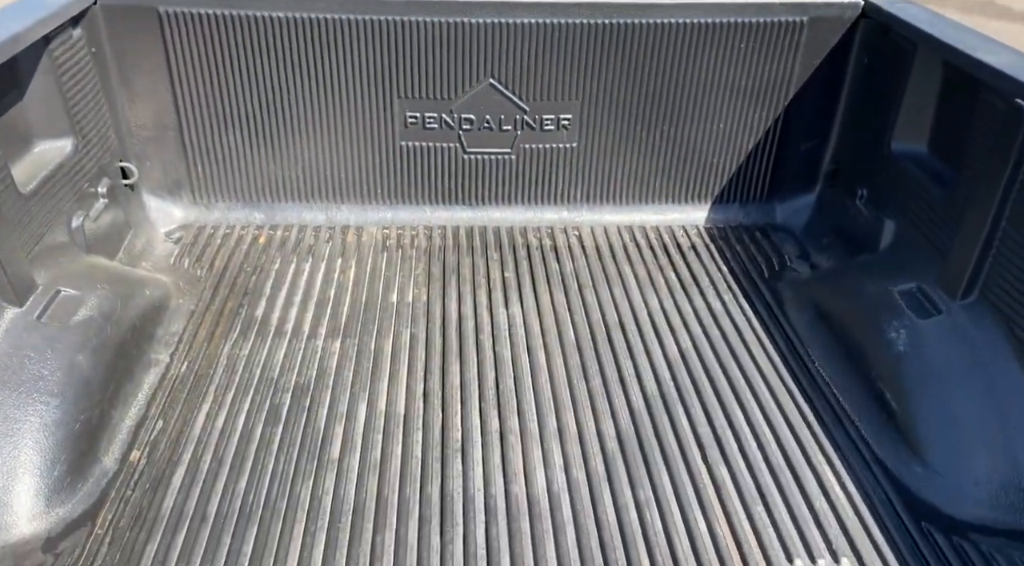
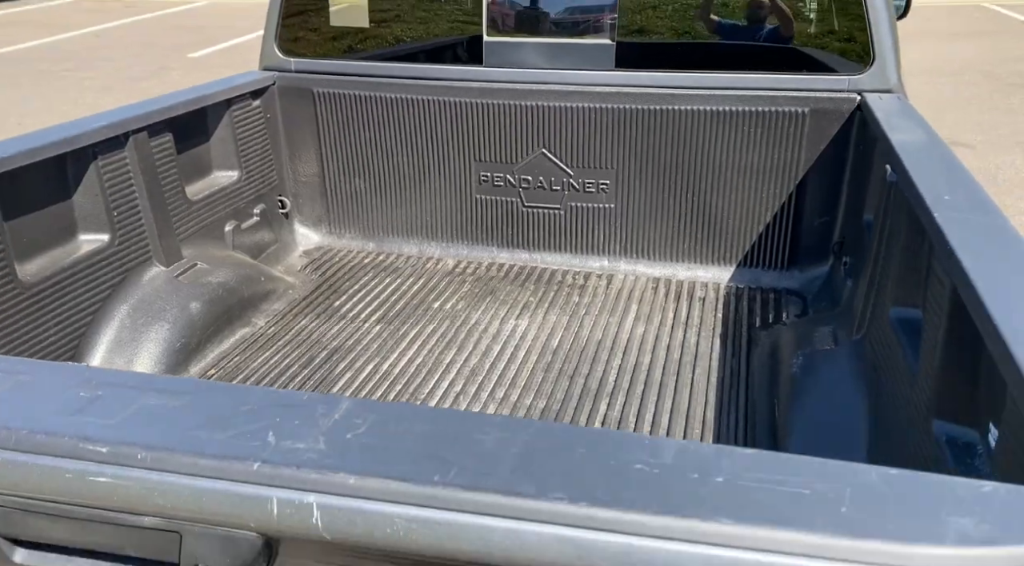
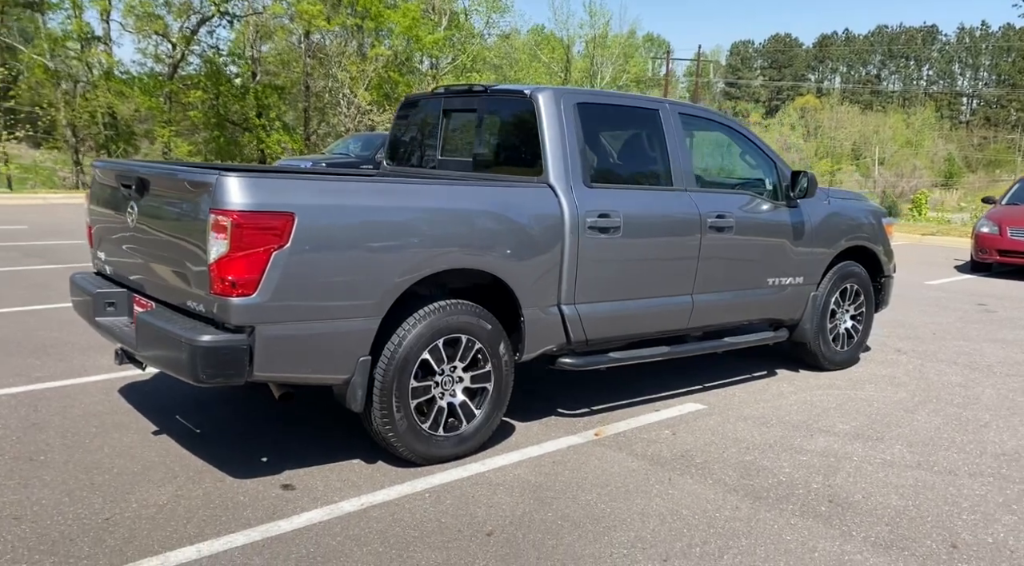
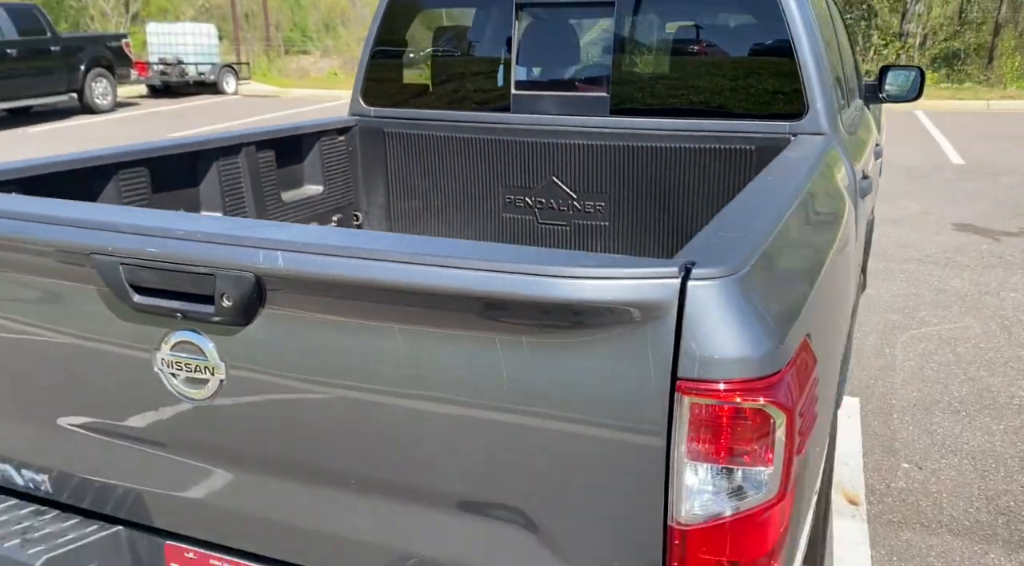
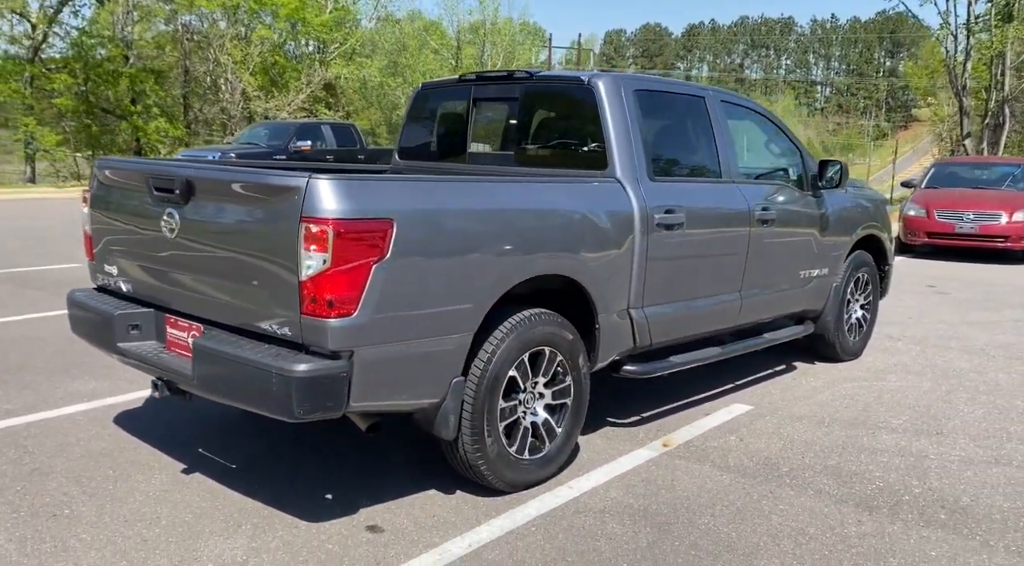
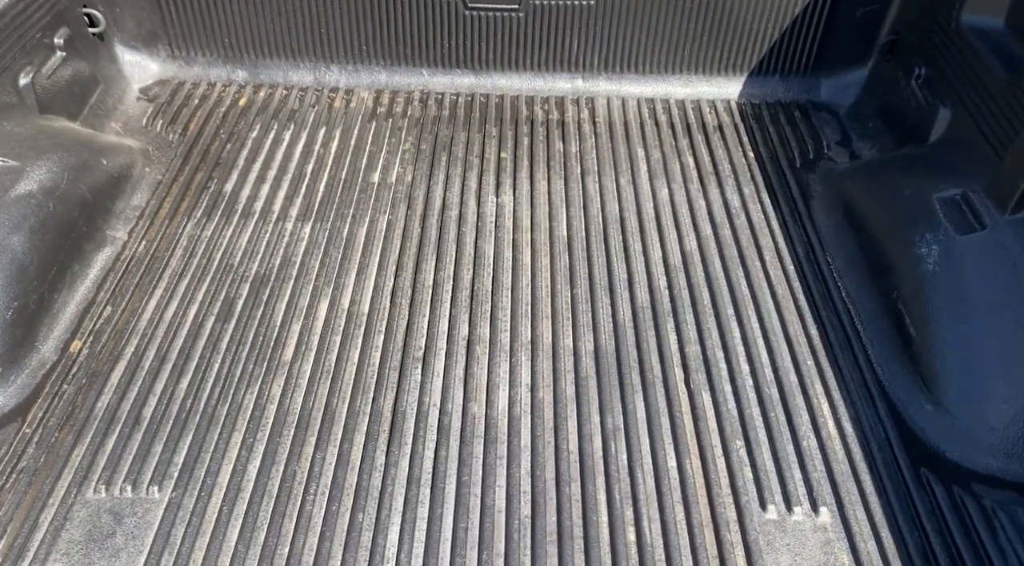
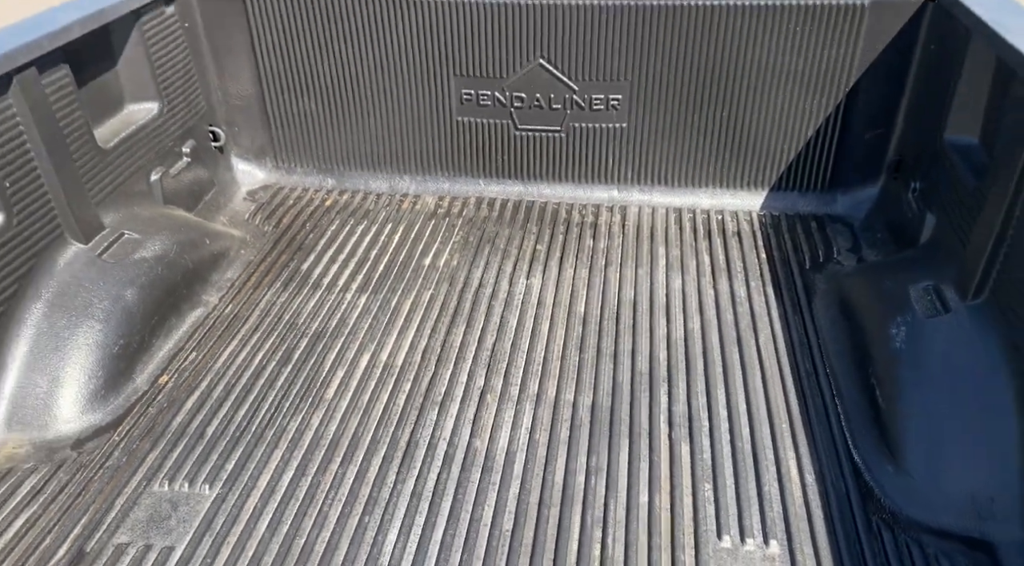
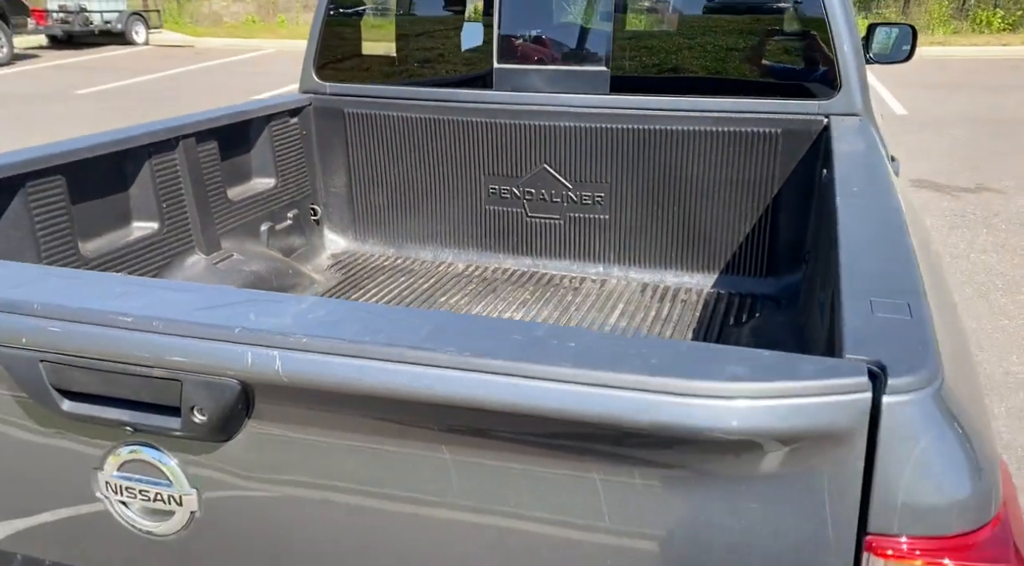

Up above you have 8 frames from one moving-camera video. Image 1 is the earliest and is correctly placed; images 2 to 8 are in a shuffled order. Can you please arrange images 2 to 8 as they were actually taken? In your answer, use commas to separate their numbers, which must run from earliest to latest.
6, 7, 2, 8, 4, 5, 3
